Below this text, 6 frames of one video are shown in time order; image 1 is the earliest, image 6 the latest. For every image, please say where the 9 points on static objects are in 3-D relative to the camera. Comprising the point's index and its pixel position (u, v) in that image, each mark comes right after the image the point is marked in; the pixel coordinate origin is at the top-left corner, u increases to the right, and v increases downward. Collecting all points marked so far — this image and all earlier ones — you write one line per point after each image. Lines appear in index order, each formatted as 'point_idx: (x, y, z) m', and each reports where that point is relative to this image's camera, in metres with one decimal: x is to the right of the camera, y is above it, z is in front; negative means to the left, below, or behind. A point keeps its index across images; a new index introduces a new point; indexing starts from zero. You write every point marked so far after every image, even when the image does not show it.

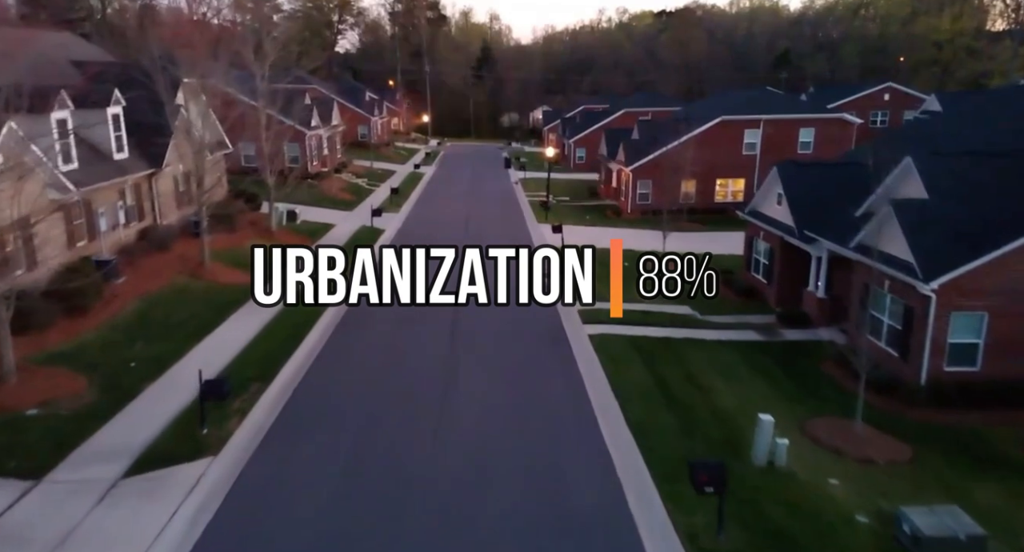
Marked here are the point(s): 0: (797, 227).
0: (+7.2, +1.2, +17.6) m
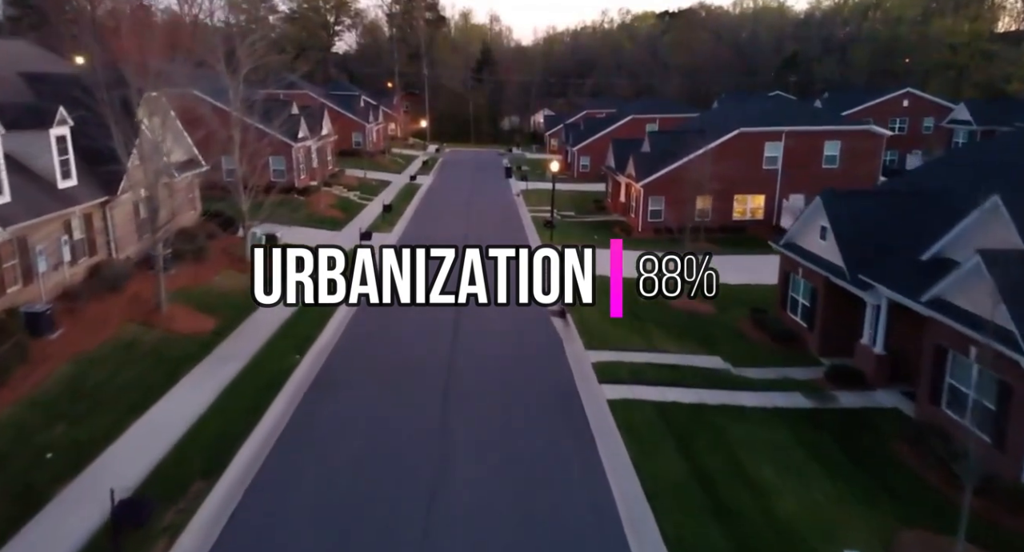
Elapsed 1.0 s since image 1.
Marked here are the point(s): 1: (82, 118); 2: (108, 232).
0: (+7.3, +0.1, +15.1) m
1: (-11.4, +4.2, +18.7) m
2: (-10.5, +1.2, +18.2) m
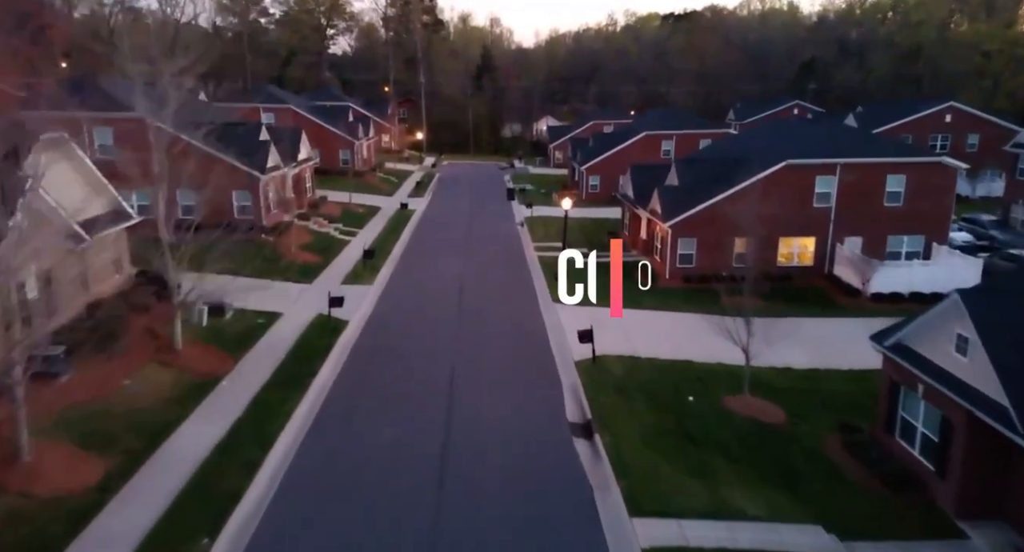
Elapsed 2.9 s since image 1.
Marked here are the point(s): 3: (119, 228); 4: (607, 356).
0: (+7.4, -2.0, +10.3) m
1: (-11.3, +2.0, +13.8) m
2: (-10.3, -1.0, +13.4) m
3: (-10.3, +1.3, +18.5) m
4: (+2.4, -2.1, +18.1) m
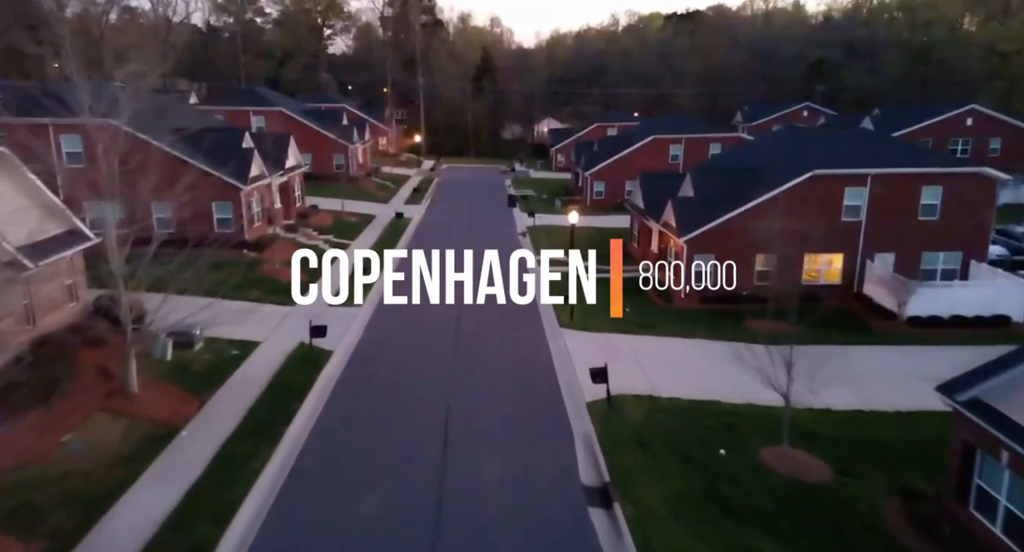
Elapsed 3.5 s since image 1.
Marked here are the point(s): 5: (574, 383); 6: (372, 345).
0: (+7.5, -2.7, +8.2) m
1: (-11.2, +1.4, +11.8) m
2: (-10.2, -1.7, +11.3) m
3: (-10.3, +0.6, +16.4) m
4: (+2.5, -2.7, +16.0) m
5: (+1.5, -2.6, +17.0) m
6: (-3.9, -1.9, +19.5) m
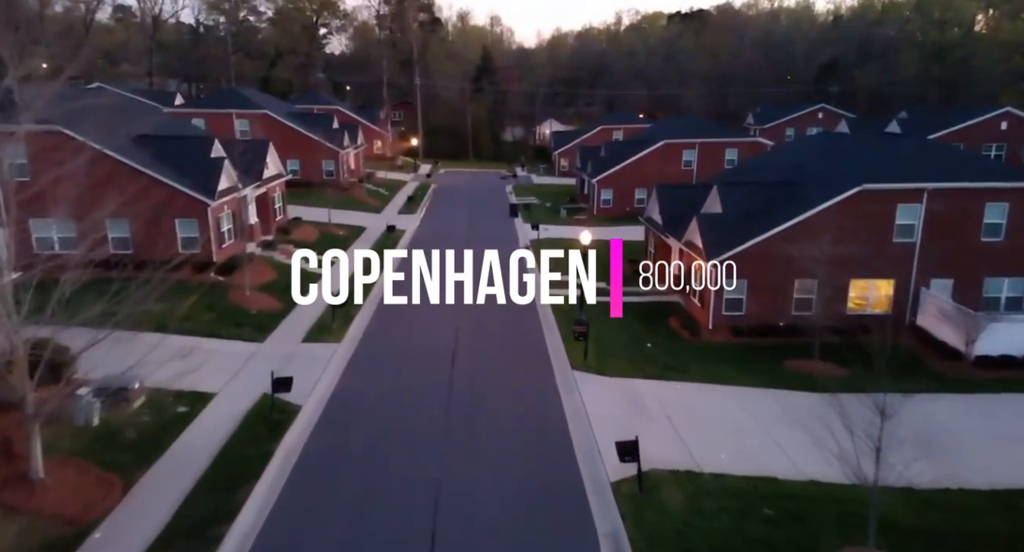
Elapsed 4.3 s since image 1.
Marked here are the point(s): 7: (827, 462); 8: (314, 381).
0: (+7.6, -3.6, +5.1) m
1: (-11.1, +0.5, +8.7) m
2: (-10.1, -2.6, +8.2) m
3: (-10.1, -0.3, +13.3) m
4: (+2.6, -3.6, +12.9) m
5: (+1.6, -3.5, +13.9) m
6: (-3.8, -2.8, +16.4) m
7: (+6.1, -3.6, +13.5) m
8: (-4.8, -2.5, +17.0) m
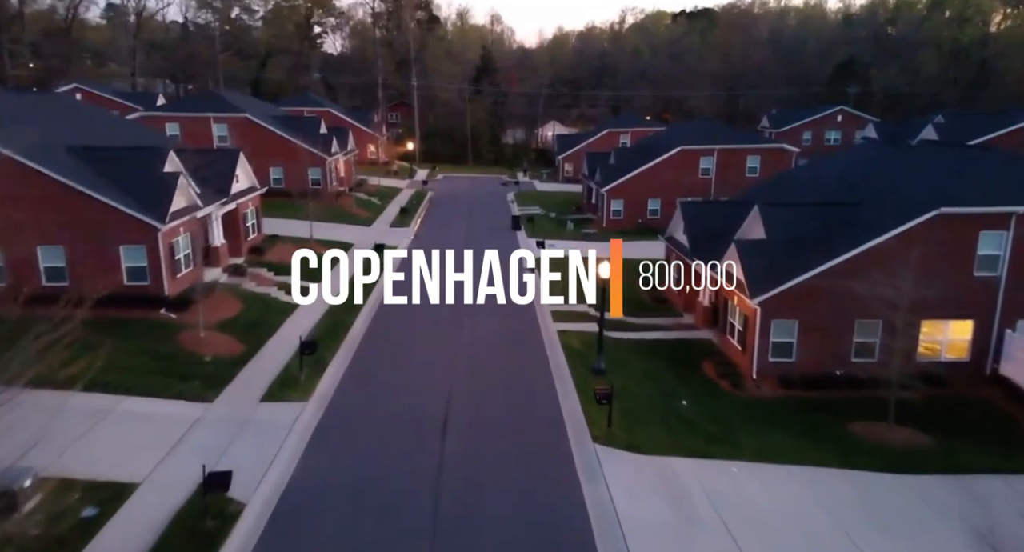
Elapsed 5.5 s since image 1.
0: (+7.7, -4.6, +1.5) m
1: (-10.9, -0.5, +5.1) m
2: (-10.0, -3.6, +4.6) m
3: (-10.0, -1.3, +9.7) m
4: (+2.7, -4.6, +9.3) m
5: (+1.8, -4.5, +10.3) m
6: (-3.7, -3.8, +12.9) m
7: (+6.2, -4.6, +10.0) m
8: (-4.7, -3.5, +13.5) m
